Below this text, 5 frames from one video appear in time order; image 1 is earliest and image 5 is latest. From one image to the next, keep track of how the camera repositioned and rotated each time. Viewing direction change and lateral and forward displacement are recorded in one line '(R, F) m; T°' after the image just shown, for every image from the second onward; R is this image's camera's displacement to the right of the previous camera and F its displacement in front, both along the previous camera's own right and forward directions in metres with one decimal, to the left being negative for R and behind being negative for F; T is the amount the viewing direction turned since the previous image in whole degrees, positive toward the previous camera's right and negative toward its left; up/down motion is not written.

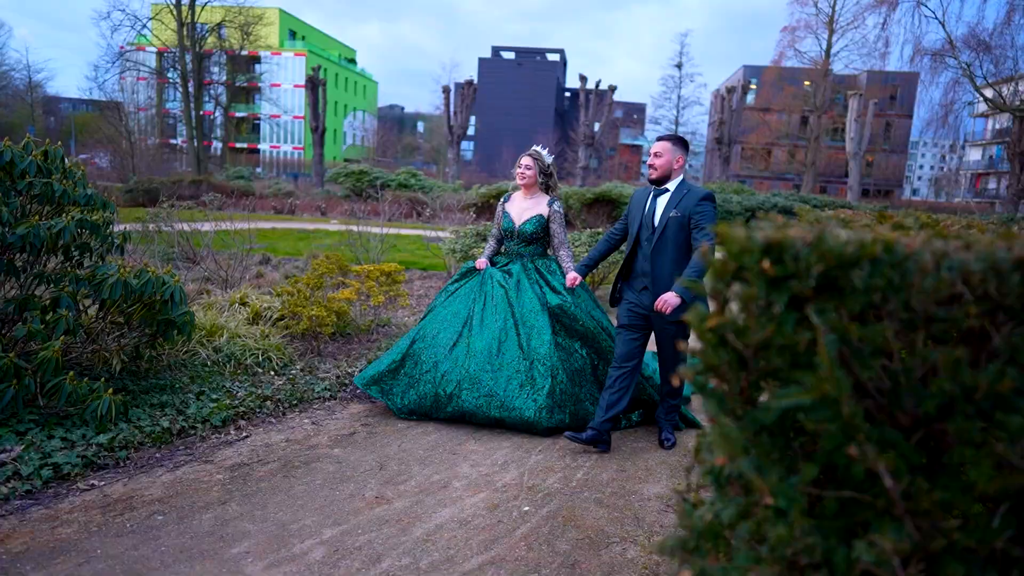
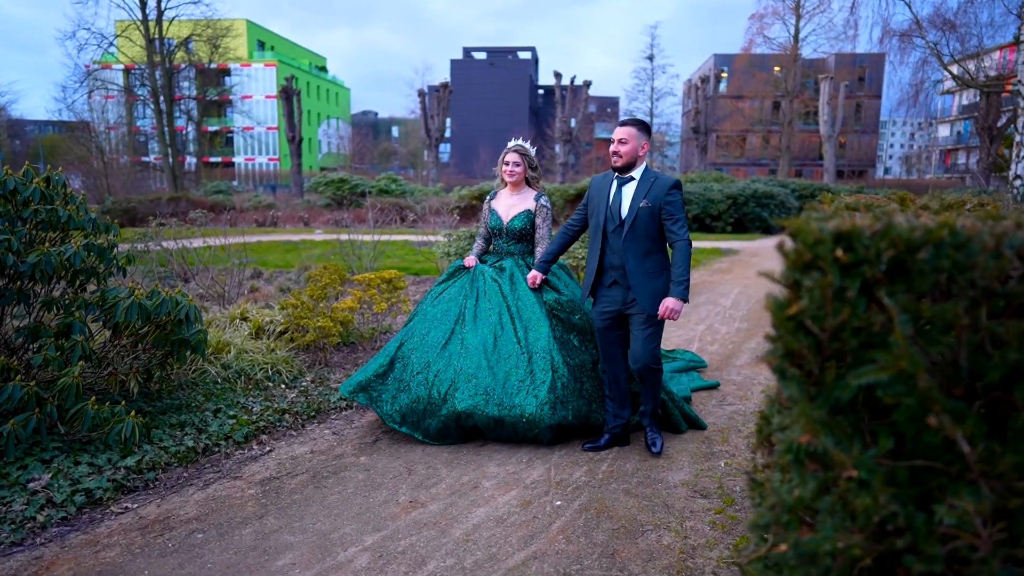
(-0.2, -0.1) m; +1°
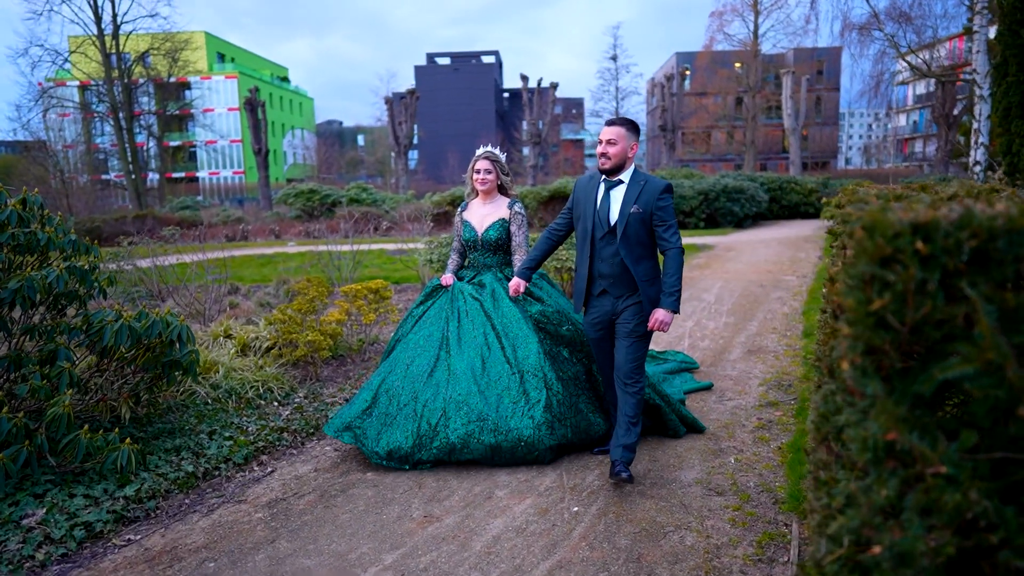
(-0.2, +0.1) m; +2°
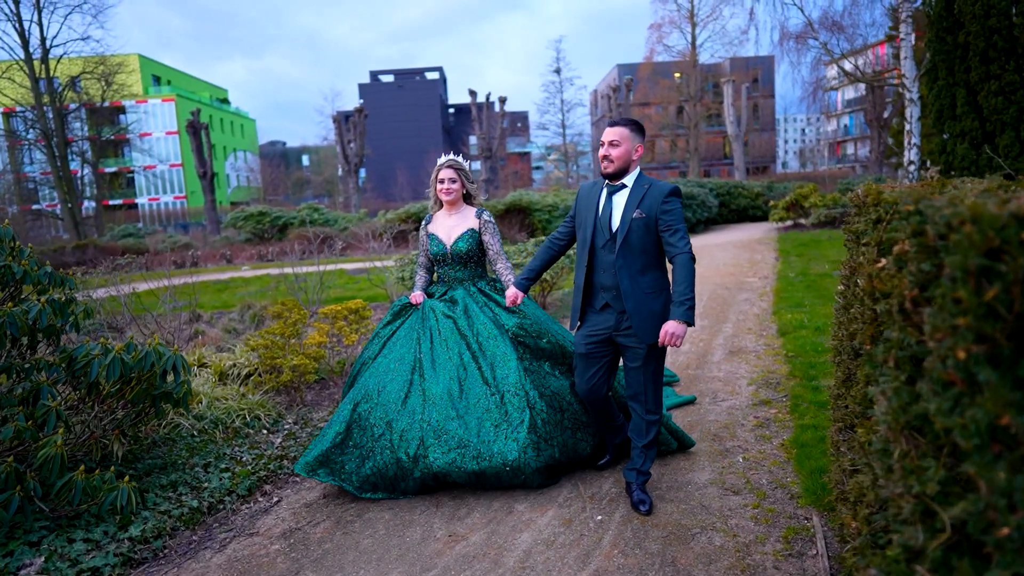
(-0.3, 0.0) m; +4°
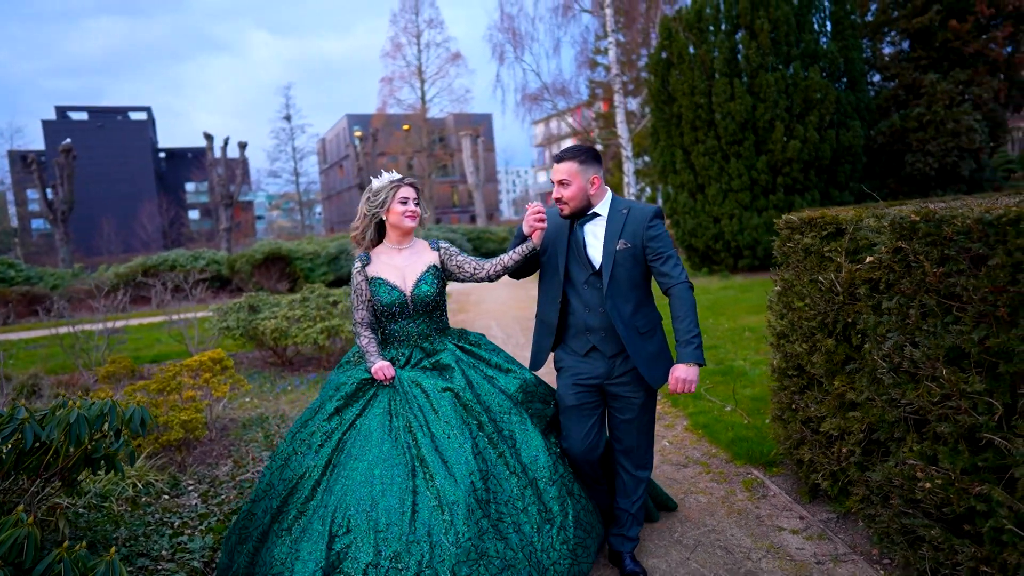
(-1.3, -0.1) m; +23°
